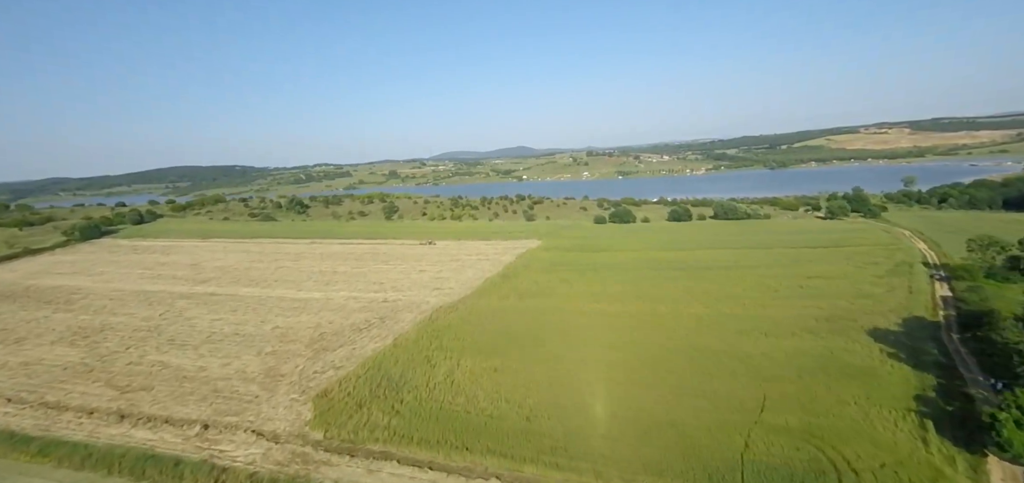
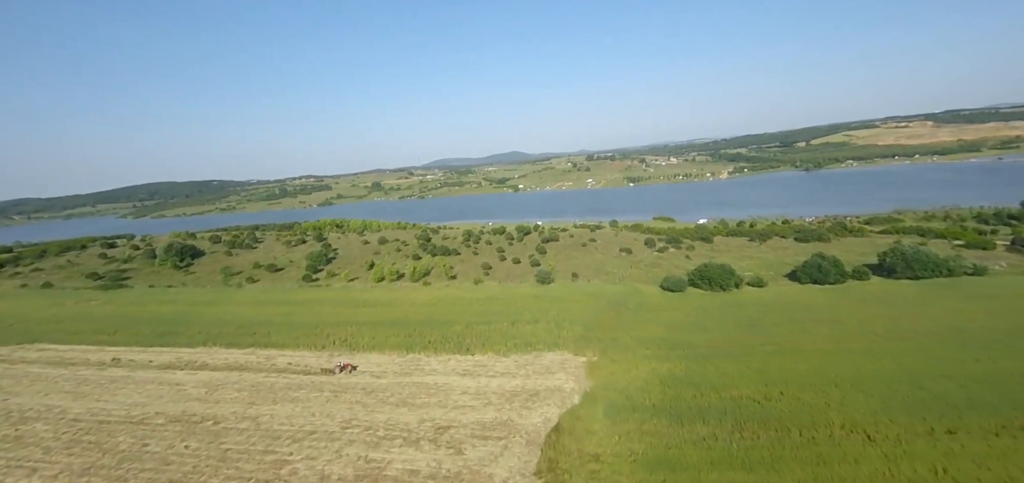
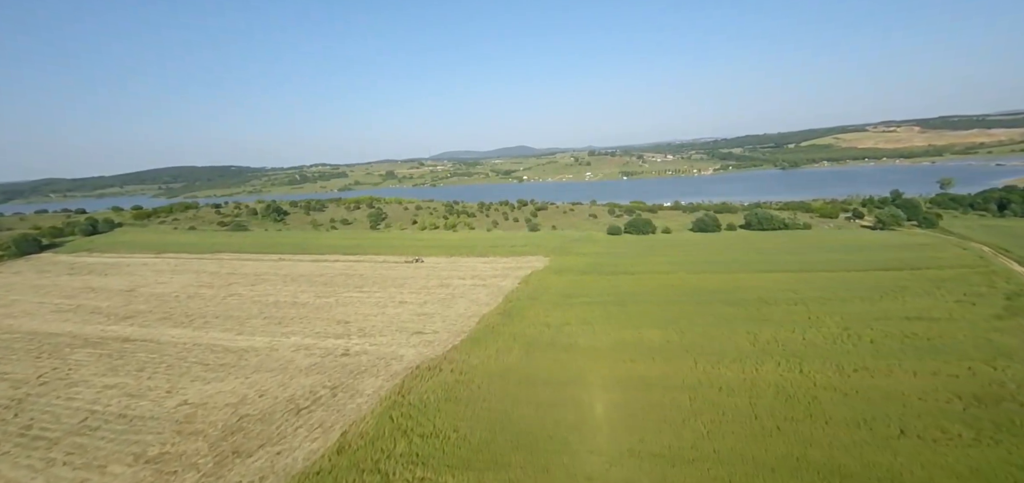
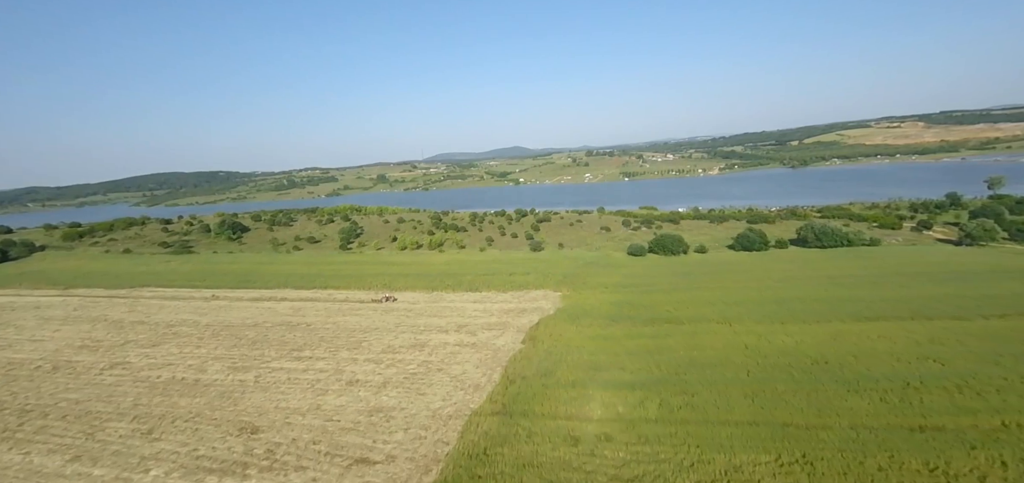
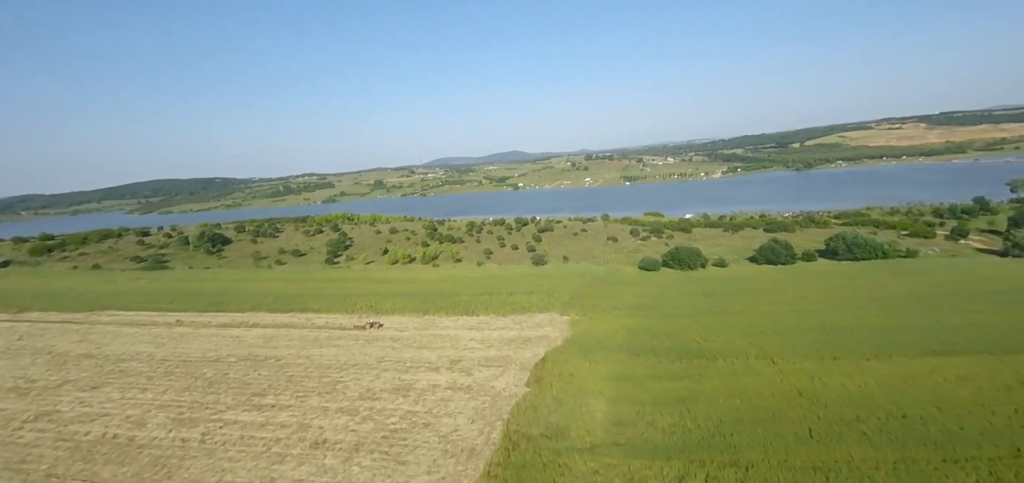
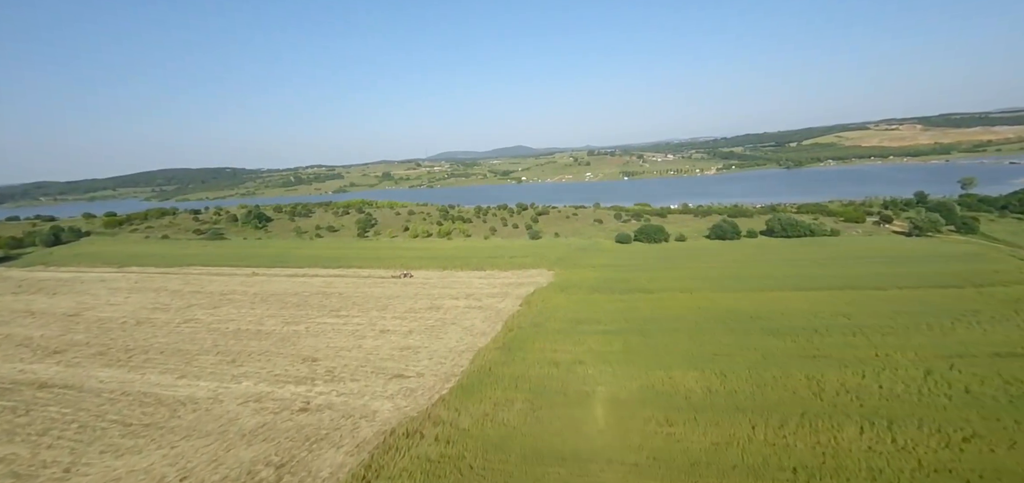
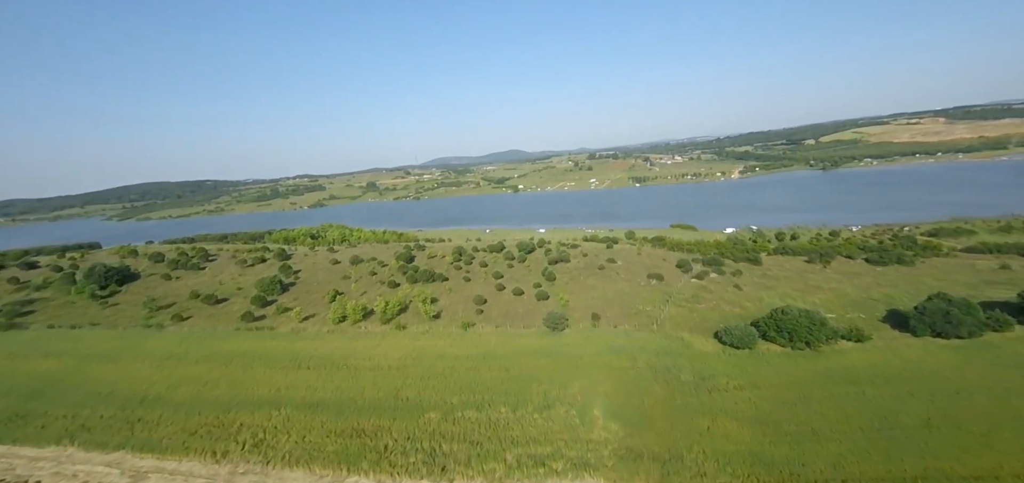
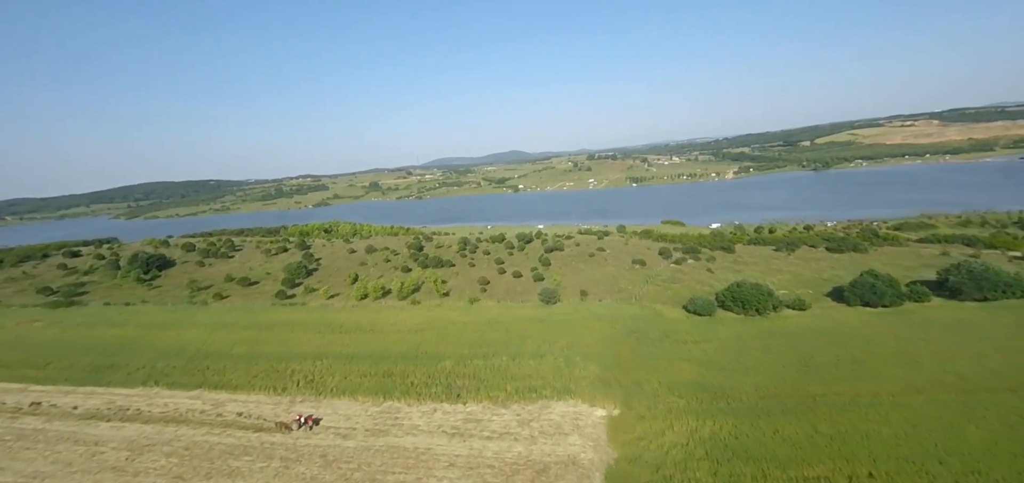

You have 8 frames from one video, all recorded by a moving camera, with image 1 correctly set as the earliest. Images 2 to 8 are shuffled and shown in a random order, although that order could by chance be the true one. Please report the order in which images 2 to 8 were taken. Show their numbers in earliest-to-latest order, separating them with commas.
3, 6, 4, 5, 2, 8, 7
